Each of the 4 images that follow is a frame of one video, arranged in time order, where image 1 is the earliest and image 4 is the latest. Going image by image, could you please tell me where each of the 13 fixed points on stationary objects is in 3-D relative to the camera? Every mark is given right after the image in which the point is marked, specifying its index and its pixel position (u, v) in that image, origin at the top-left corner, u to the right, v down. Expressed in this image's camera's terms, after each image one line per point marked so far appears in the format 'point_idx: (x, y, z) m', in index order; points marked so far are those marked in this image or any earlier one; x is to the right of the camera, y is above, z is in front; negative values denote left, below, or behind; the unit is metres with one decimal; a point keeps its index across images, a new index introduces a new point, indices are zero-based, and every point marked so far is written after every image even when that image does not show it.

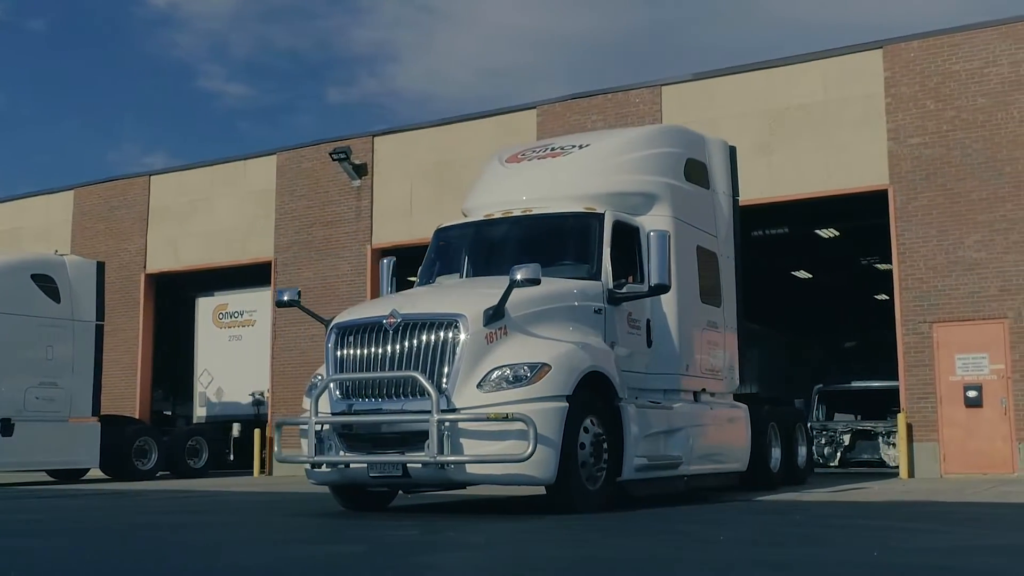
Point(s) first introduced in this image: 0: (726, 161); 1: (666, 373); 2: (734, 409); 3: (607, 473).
0: (+3.4, +2.0, +17.0) m
1: (+2.1, -1.2, +14.4) m
2: (+3.5, -1.9, +16.5) m
3: (+1.1, -2.1, +11.9) m
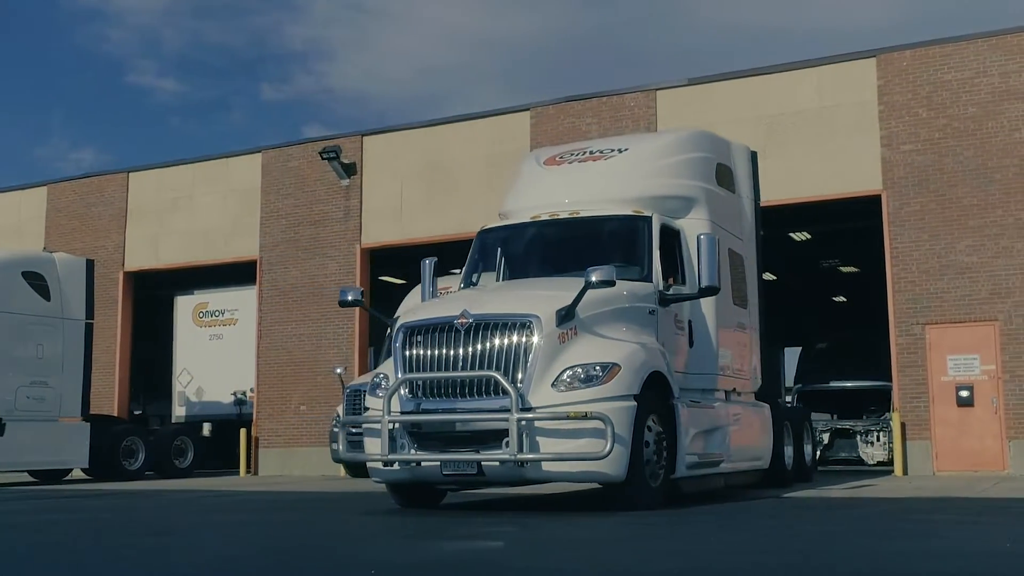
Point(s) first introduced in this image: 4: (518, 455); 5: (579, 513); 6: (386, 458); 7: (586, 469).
0: (+3.9, +2.0, +17.4) m
1: (+2.7, -1.2, +14.7) m
2: (+3.9, -1.9, +16.9) m
3: (+1.8, -2.1, +12.2) m
4: (+0.1, -1.7, +10.6) m
5: (+0.7, -2.6, +12.2) m
6: (-1.3, -1.8, +11.3) m
7: (+0.8, -1.8, +10.8) m
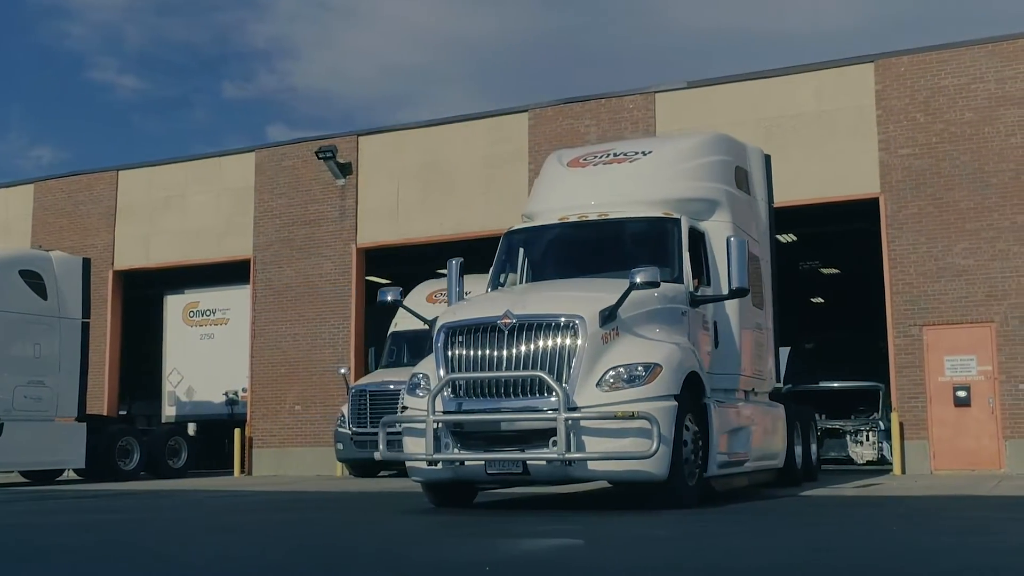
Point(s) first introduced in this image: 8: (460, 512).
0: (+4.2, +2.0, +17.6) m
1: (+3.0, -1.2, +14.9) m
2: (+4.2, -2.0, +17.2) m
3: (+2.2, -2.1, +12.4) m
4: (+0.5, -1.7, +10.7) m
5: (+1.2, -2.6, +12.4) m
6: (-0.9, -1.8, +11.4) m
7: (+1.2, -1.8, +10.9) m
8: (-0.6, -2.6, +12.5) m
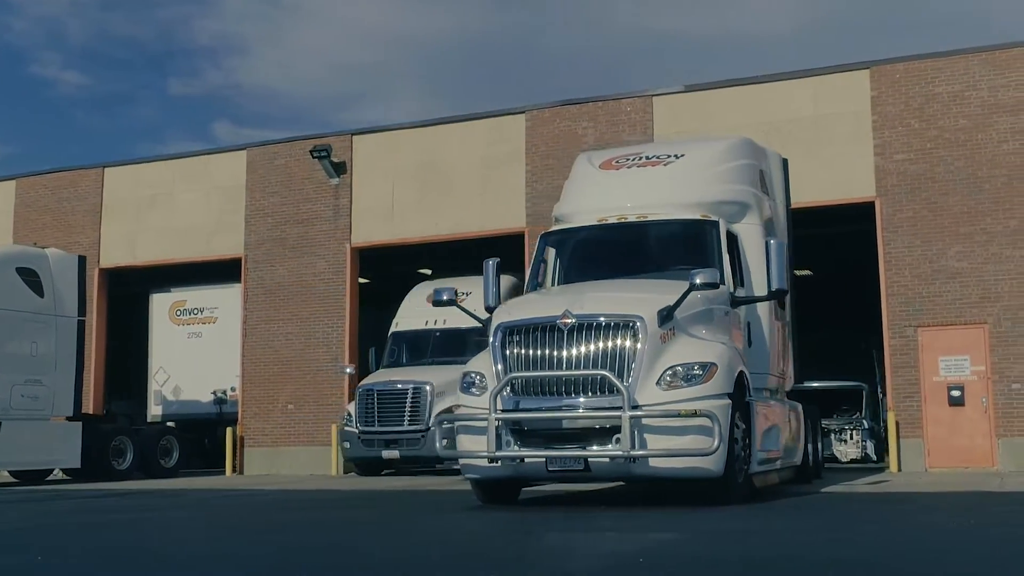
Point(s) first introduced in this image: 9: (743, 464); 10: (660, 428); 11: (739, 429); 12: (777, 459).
0: (+4.6, +1.9, +18.0) m
1: (+3.5, -1.2, +15.3) m
2: (+4.6, -2.0, +17.6) m
3: (+2.8, -2.1, +12.7) m
4: (+1.2, -1.7, +11.0) m
5: (+1.8, -2.6, +12.6) m
6: (-0.2, -1.8, +11.6) m
7: (+1.9, -1.9, +11.2) m
8: (0.0, -2.6, +12.7) m
9: (+2.8, -2.1, +12.9) m
10: (+1.5, -1.5, +11.1) m
11: (+2.7, -1.6, +12.6) m
12: (+3.8, -2.4, +15.3) m
